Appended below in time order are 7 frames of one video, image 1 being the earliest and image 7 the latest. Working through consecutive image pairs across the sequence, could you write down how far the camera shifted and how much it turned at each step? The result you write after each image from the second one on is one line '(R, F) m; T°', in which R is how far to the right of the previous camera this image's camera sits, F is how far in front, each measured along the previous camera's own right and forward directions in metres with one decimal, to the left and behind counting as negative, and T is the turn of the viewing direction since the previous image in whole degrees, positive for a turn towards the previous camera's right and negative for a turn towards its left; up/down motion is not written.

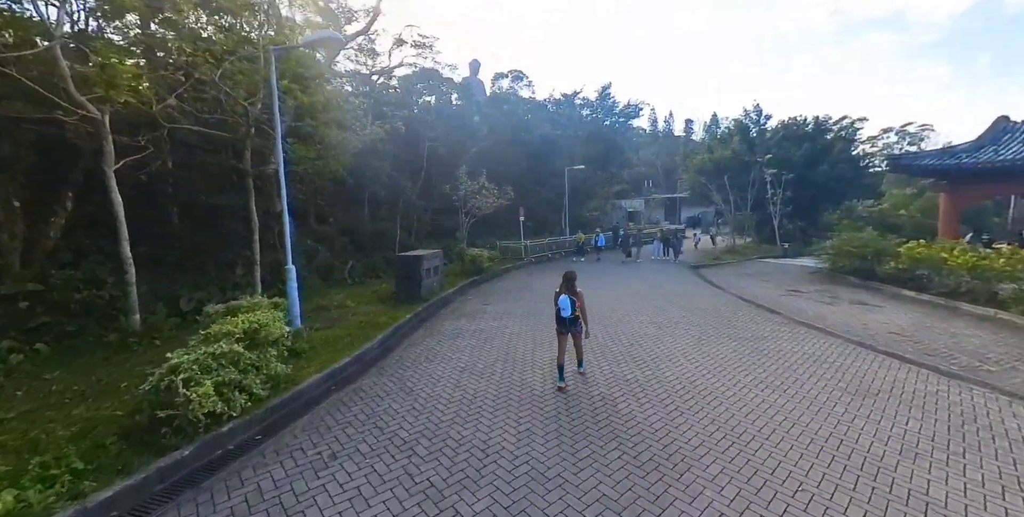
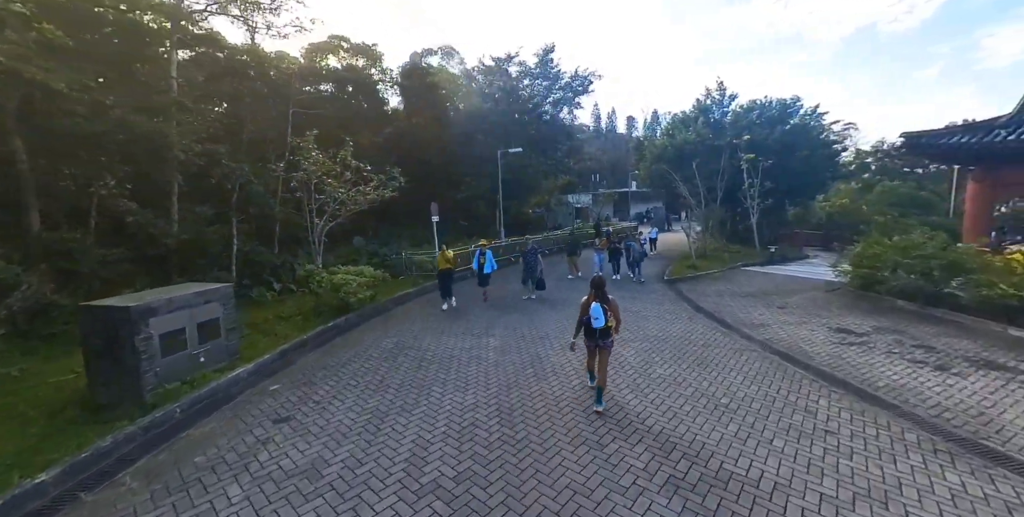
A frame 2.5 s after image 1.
(+1.3, +5.5) m; +7°
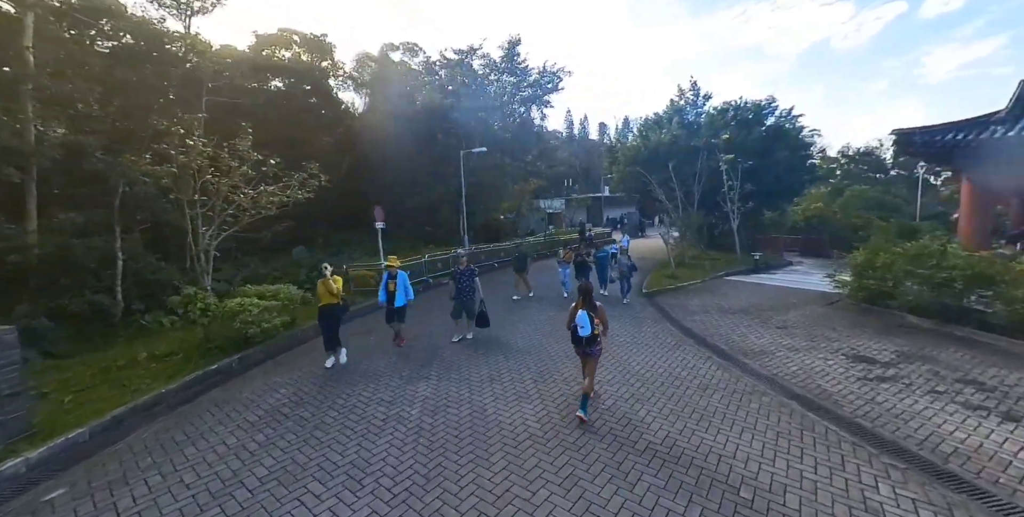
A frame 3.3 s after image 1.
(+0.5, +1.7) m; +3°
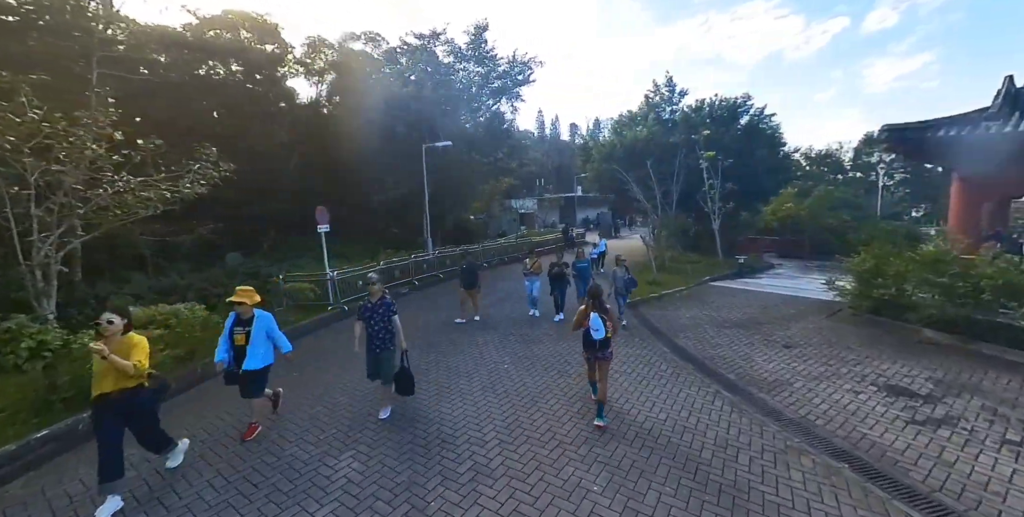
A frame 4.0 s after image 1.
(+0.2, +1.5) m; +4°
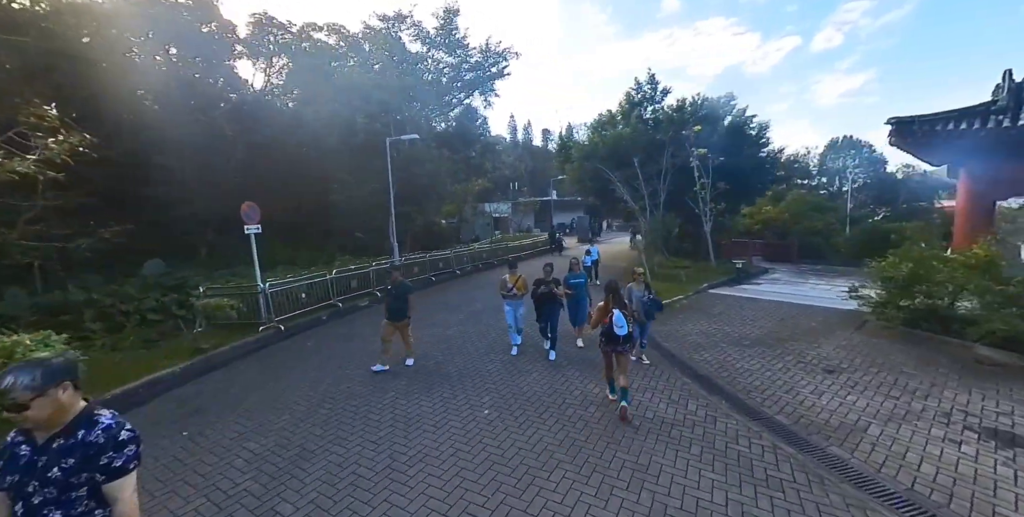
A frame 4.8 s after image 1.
(-0.1, +1.6) m; +4°
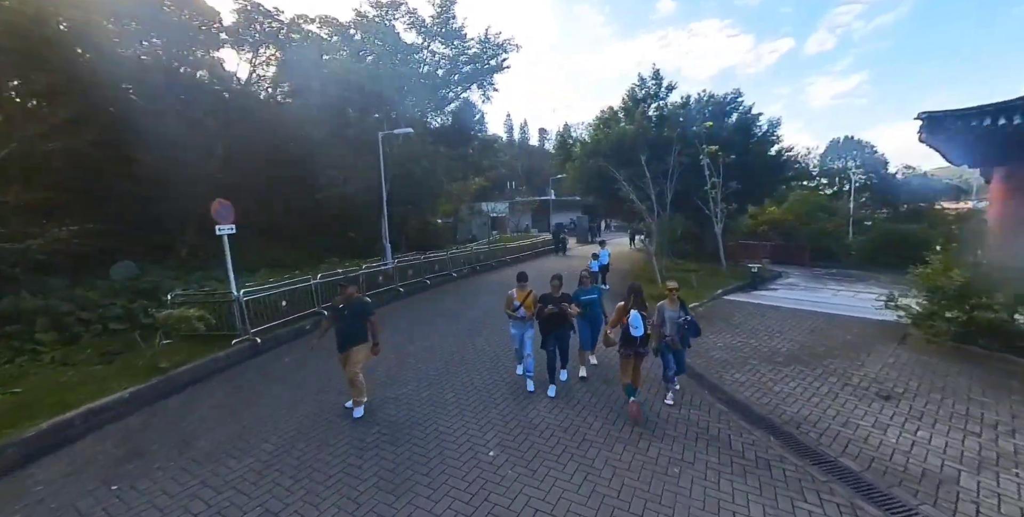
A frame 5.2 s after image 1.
(-0.2, +0.8) m; +1°
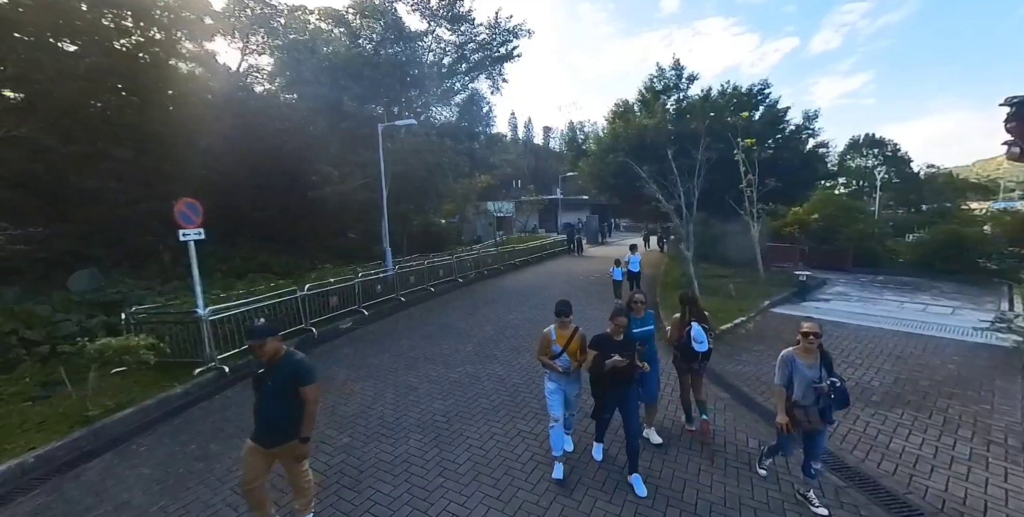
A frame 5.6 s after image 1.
(-0.3, +1.4) m; 0°
